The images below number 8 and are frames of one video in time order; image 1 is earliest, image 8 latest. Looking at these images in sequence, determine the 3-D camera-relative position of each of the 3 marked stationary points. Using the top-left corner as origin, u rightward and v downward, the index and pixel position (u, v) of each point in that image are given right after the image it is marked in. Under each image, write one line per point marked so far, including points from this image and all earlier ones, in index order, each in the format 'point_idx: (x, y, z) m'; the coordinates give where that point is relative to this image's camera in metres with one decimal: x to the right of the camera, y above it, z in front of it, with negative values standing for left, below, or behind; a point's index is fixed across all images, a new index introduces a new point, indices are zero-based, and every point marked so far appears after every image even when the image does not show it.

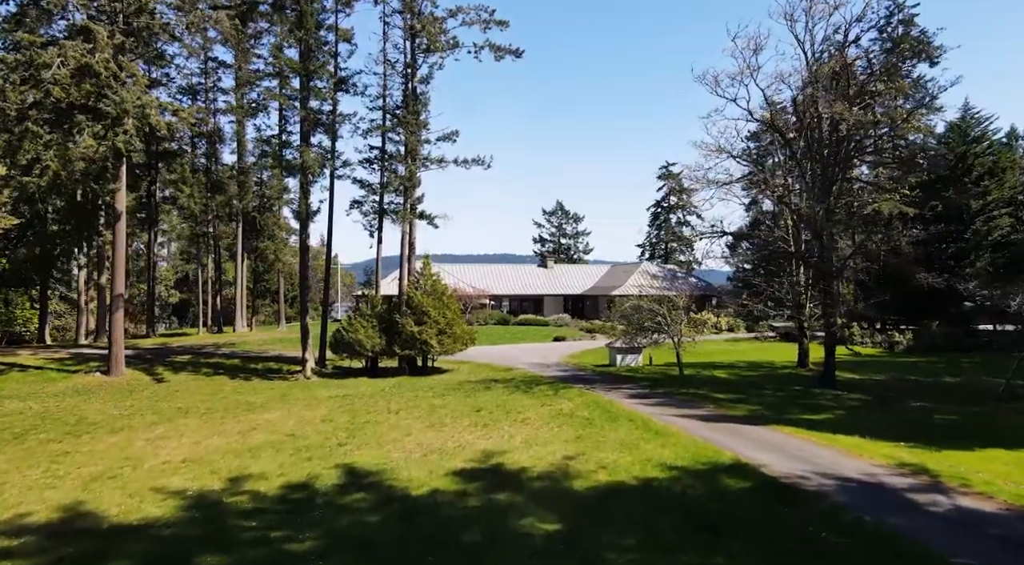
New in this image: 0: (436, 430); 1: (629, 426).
0: (-1.7, -3.2, +16.5) m
1: (+2.4, -3.0, +15.6) m
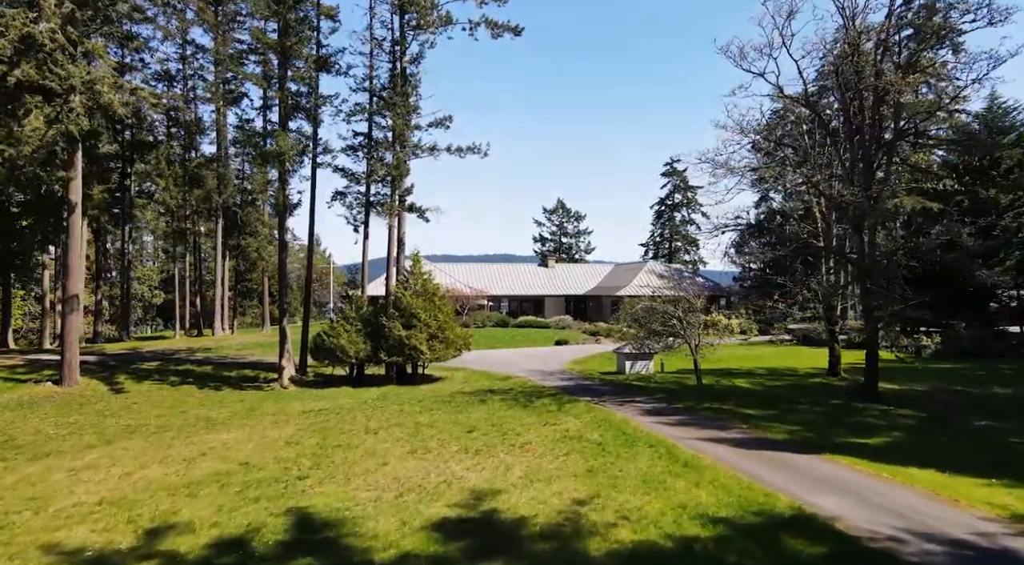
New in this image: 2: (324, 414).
0: (-1.7, -3.2, +13.8) m
1: (+2.4, -2.9, +12.9) m
2: (-4.9, -3.4, +19.6) m
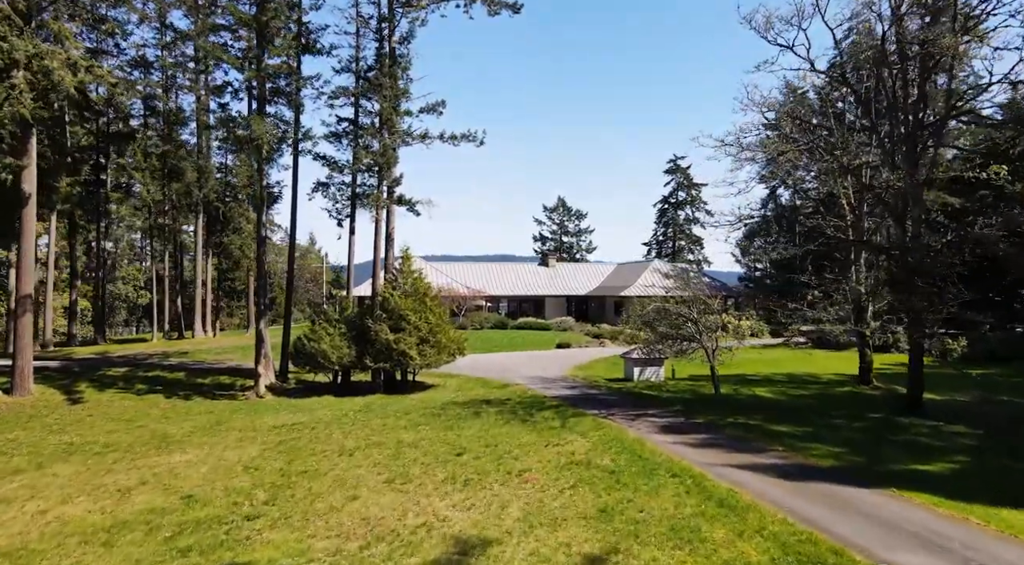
0: (-1.8, -3.1, +11.5) m
1: (+2.3, -2.9, +10.6) m
2: (-4.9, -3.4, +17.4) m
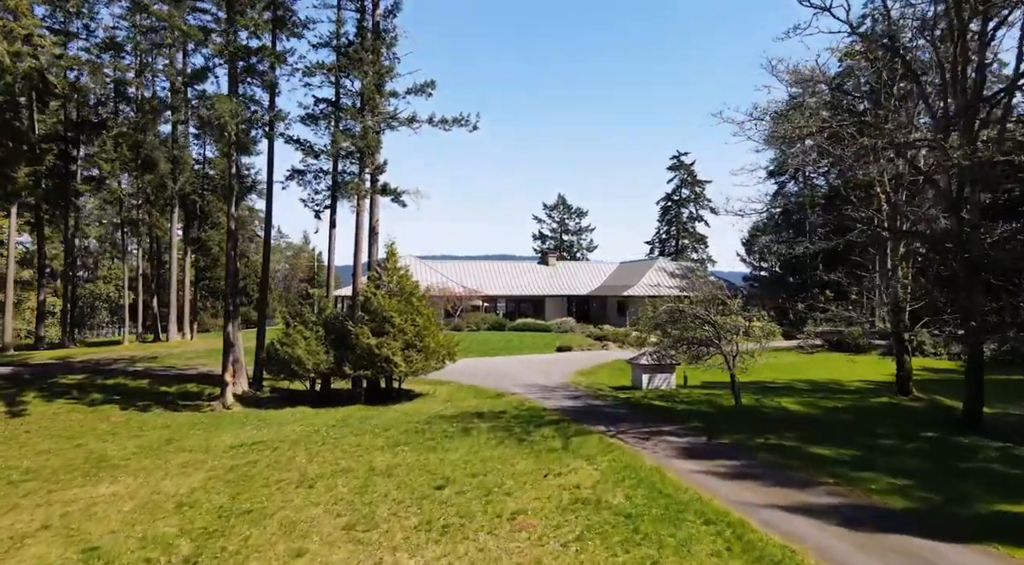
0: (-1.9, -3.1, +9.1) m
1: (+2.2, -2.8, +8.2) m
2: (-5.0, -3.3, +15.0) m
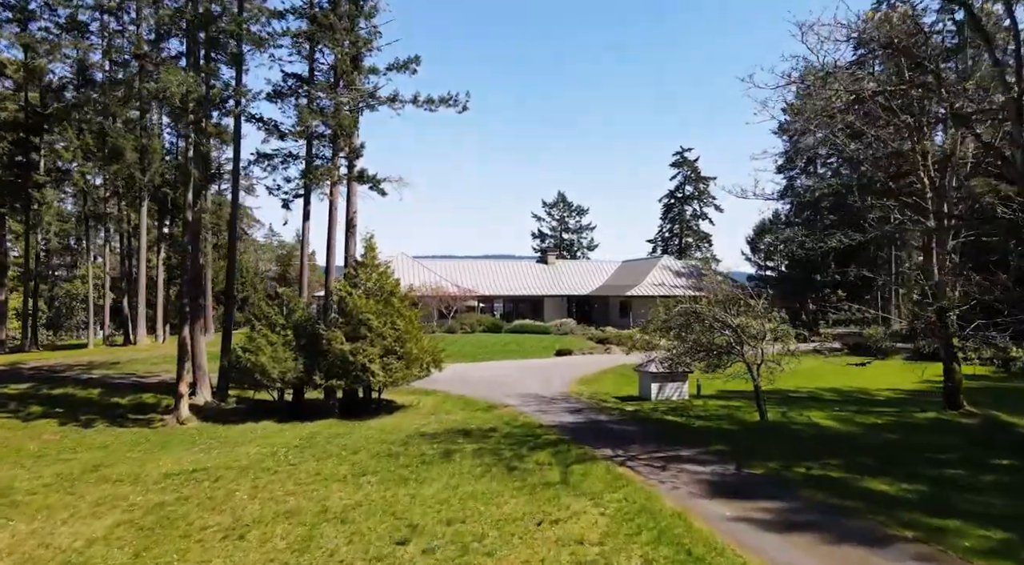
0: (-2.1, -3.0, +6.6) m
1: (+2.0, -2.8, +5.7) m
2: (-5.2, -3.3, +12.4) m
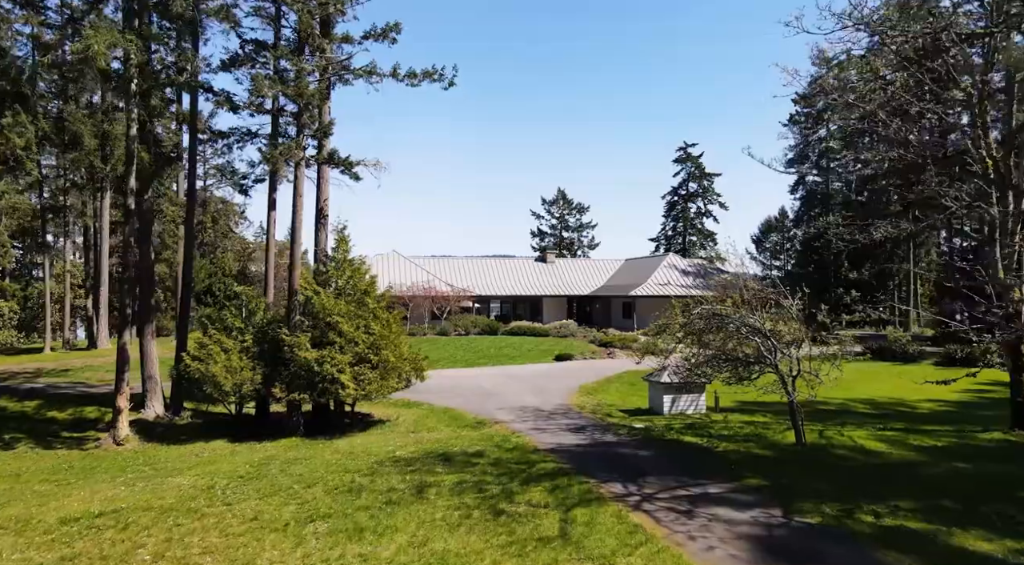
0: (-2.2, -3.0, +4.0) m
1: (+1.8, -2.7, +3.1) m
2: (-5.4, -3.2, +9.8) m
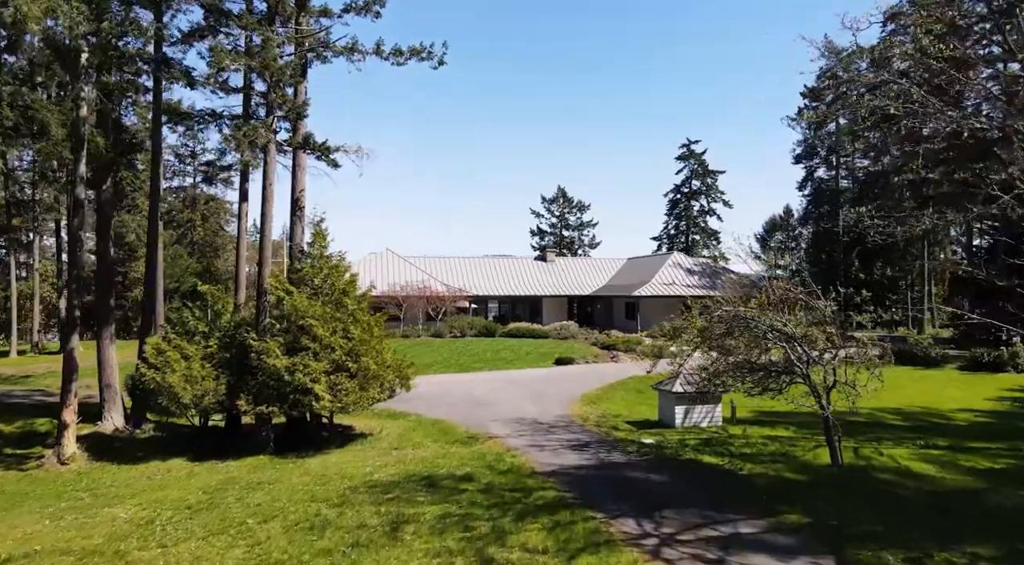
0: (-2.3, -2.9, +2.2) m
1: (+1.7, -2.7, +1.3) m
2: (-5.5, -3.2, +8.0) m
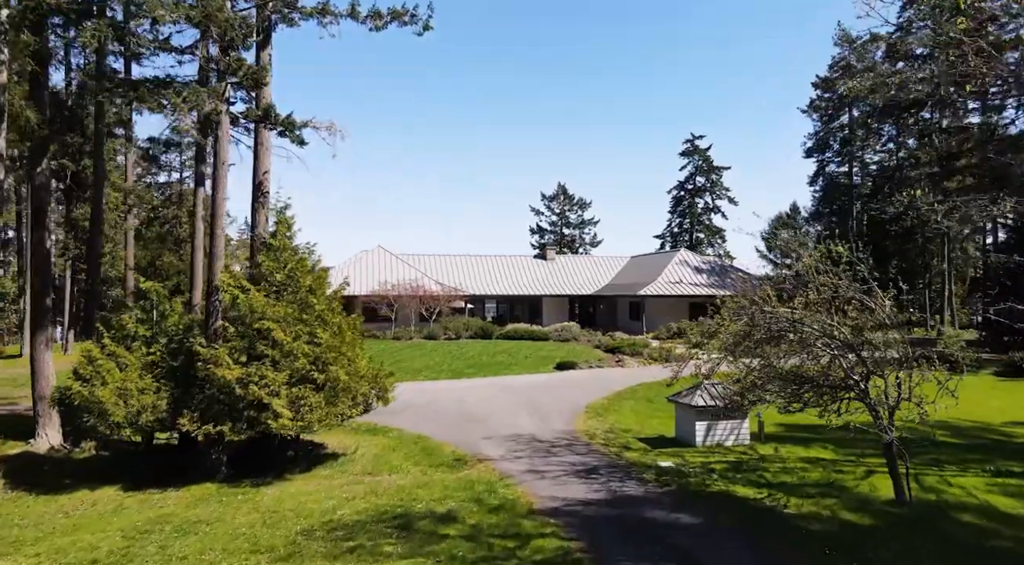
0: (-2.4, -2.9, -0.1) m
1: (+1.6, -2.6, -1.0) m
2: (-5.6, -3.1, +5.7) m
